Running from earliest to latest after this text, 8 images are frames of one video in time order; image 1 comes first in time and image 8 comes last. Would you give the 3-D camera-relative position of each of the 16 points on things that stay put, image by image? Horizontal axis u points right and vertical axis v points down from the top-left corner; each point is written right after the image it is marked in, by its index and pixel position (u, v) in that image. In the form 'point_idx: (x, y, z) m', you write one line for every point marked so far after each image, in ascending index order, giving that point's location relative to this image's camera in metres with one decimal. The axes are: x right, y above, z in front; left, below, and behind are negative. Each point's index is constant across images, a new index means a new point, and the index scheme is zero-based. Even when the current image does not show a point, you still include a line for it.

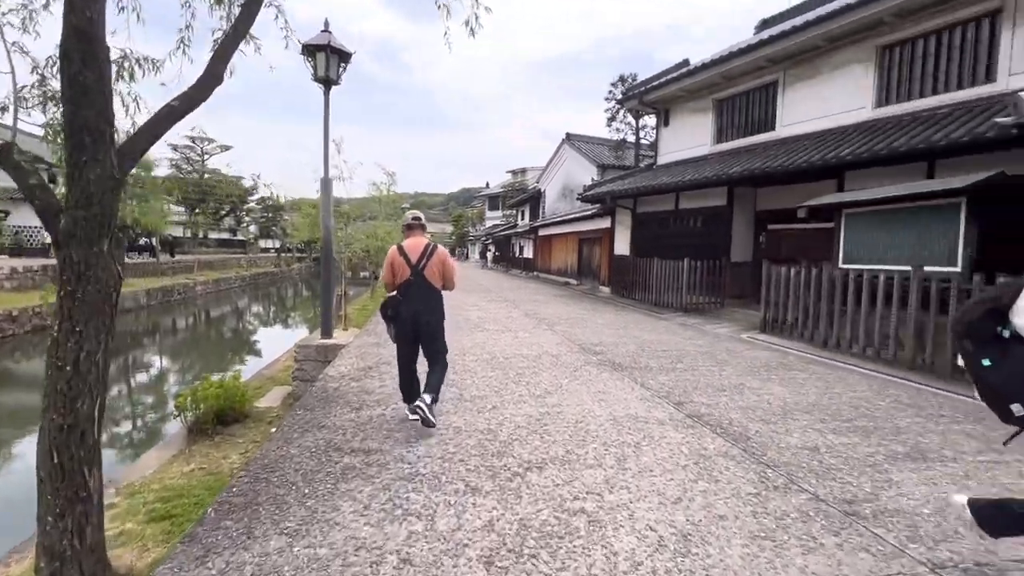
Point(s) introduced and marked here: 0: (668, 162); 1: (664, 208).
0: (+4.6, +3.7, +13.9) m
1: (+4.1, +2.2, +12.9) m
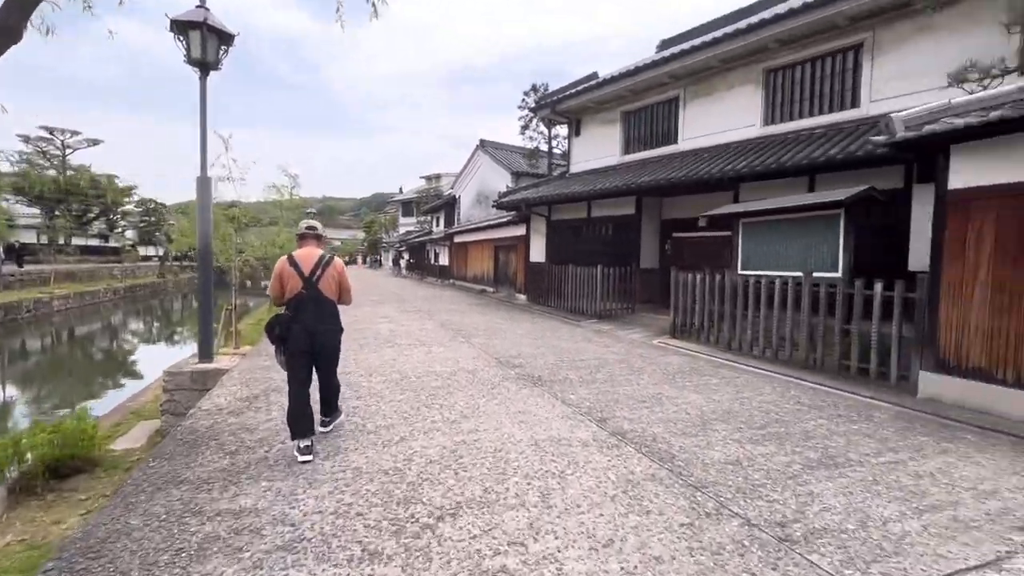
0: (+2.1, +3.5, +14.2) m
1: (+1.8, +2.0, +13.1) m
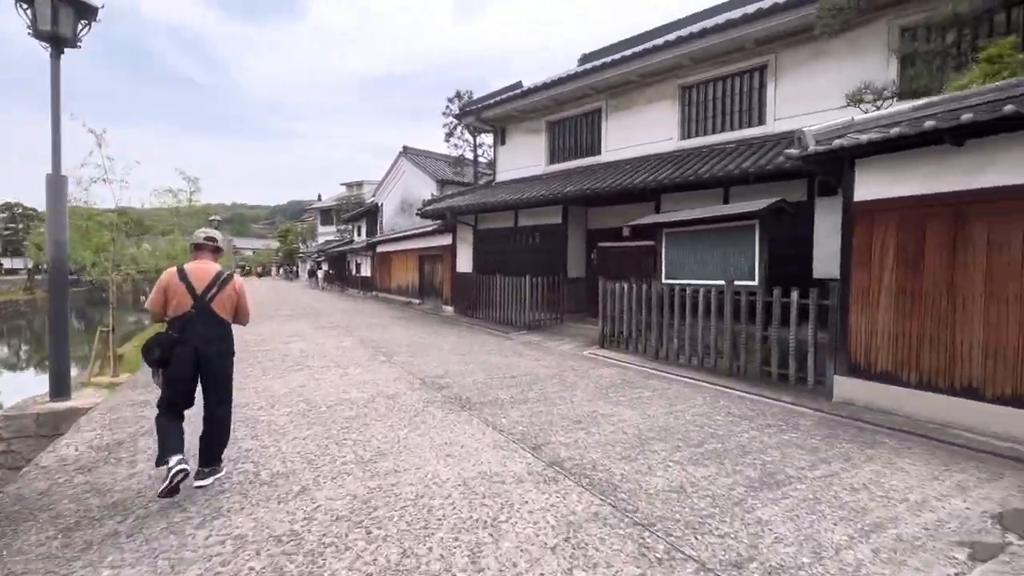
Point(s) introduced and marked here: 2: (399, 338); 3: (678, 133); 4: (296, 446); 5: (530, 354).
0: (-0.2, +3.2, +14.0) m
1: (-0.2, +1.7, +12.9) m
2: (-2.1, -0.9, +8.8) m
3: (+3.6, +3.4, +10.3) m
4: (-1.6, -1.2, +3.5) m
5: (+0.3, -1.1, +7.6) m
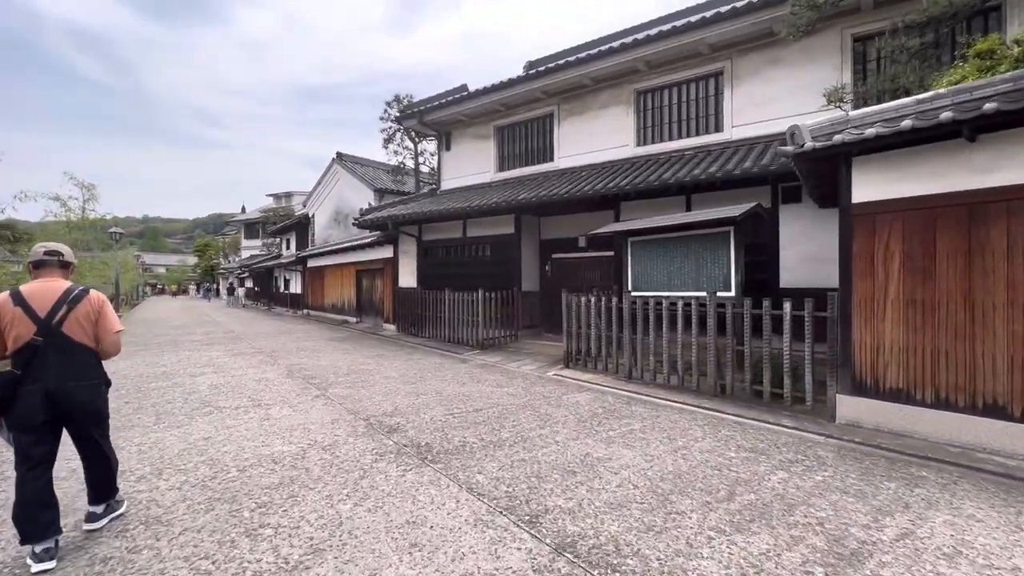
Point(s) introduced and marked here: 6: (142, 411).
0: (-1.7, +2.8, +13.1) m
1: (-1.6, +1.3, +11.9) m
2: (-2.8, -1.2, +7.6) m
3: (+2.6, +3.1, +9.9) m
4: (-1.7, -1.3, +2.4) m
5: (-0.3, -1.3, +6.7) m
6: (-3.9, -1.3, +5.0) m
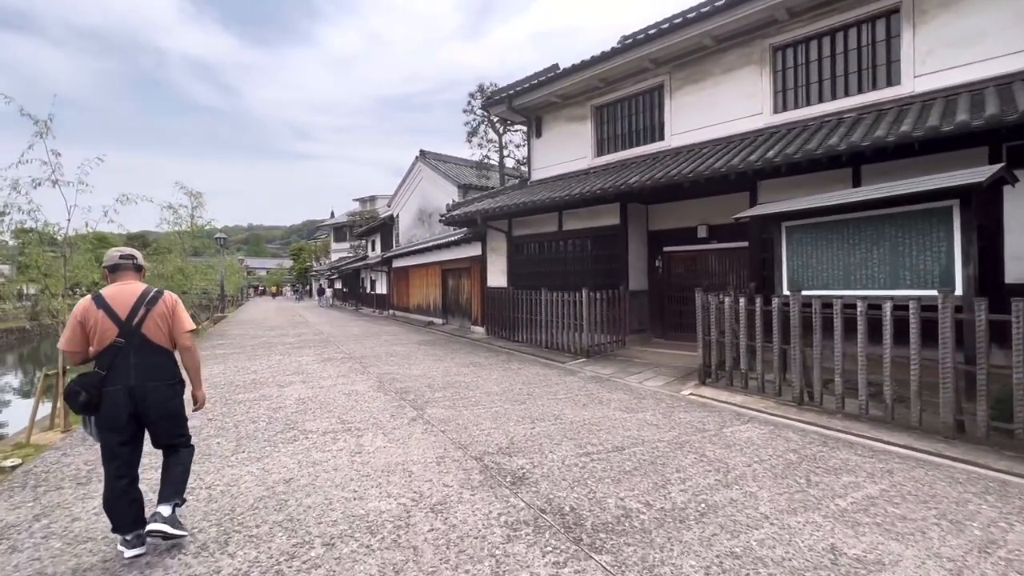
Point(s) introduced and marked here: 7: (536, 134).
0: (+0.8, +2.8, +12.0) m
1: (+0.7, +1.3, +10.8) m
2: (-1.2, -1.3, +6.8) m
3: (+4.5, +3.1, +8.2) m
4: (-0.8, -1.3, +1.4) m
5: (+1.2, -1.3, +5.5) m
6: (-2.7, -1.3, +4.3) m
7: (+0.6, +4.0, +12.3) m
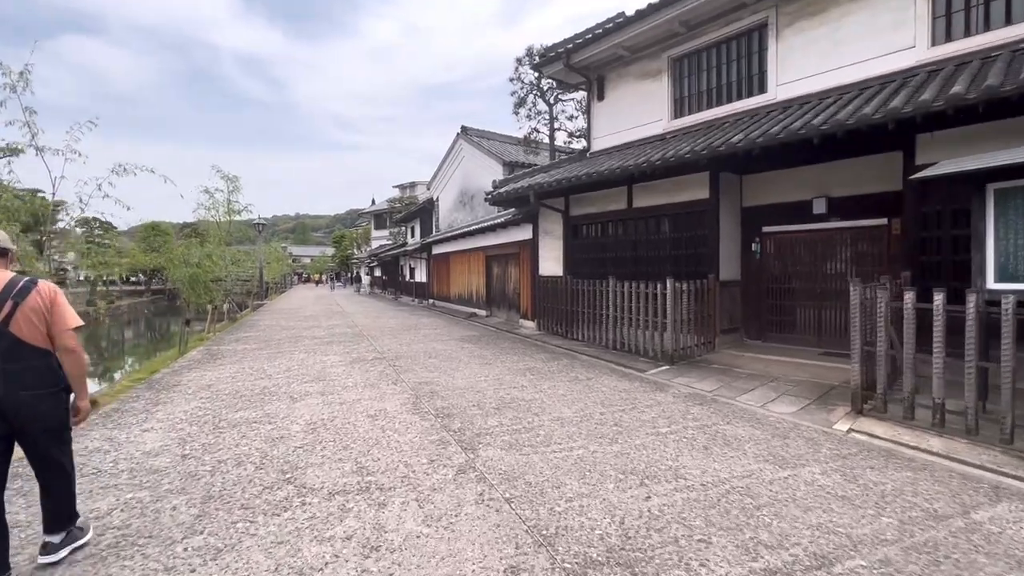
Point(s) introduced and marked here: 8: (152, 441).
0: (+2.0, +3.1, +10.2) m
1: (+1.9, +1.5, +9.1) m
2: (-0.4, -1.1, +5.3) m
3: (+5.4, +3.3, +6.1) m
4: (-0.5, -1.3, 0.0) m
5: (+1.9, -1.2, +3.8) m
6: (-2.0, -1.3, +3.0) m
7: (+1.9, +4.2, +10.5) m
8: (-2.9, -1.3, +3.9) m
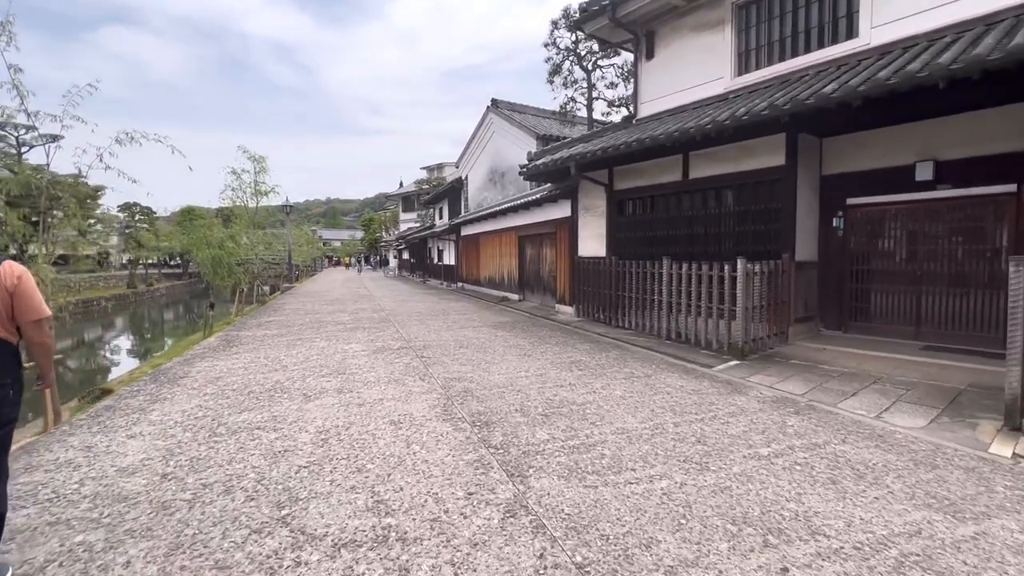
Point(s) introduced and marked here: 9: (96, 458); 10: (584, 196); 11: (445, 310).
0: (+2.8, +3.4, +9.1) m
1: (+2.5, +1.8, +8.1) m
2: (+0.1, -0.9, +4.5) m
3: (+5.9, +3.5, +4.8) m
4: (-0.3, -1.3, -0.8) m
5: (+2.2, -1.1, +2.9) m
6: (-1.7, -1.2, +2.3) m
7: (+2.6, +4.6, +9.4) m
8: (-2.6, -1.1, +3.2) m
9: (-2.8, -1.1, +3.2) m
10: (+1.4, +1.9, +9.7) m
11: (-1.6, -0.5, +11.2) m
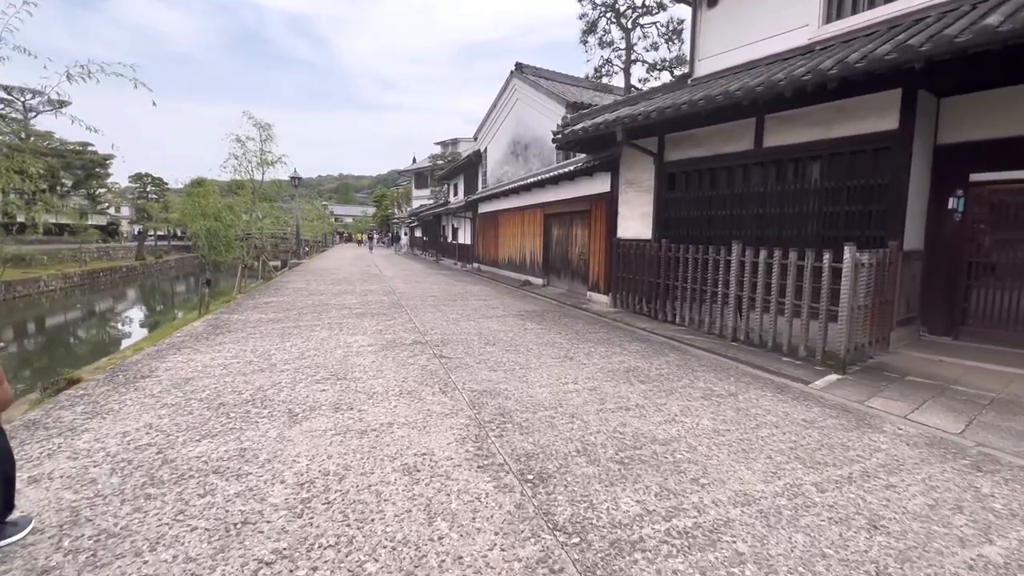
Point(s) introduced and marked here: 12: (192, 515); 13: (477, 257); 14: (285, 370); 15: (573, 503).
0: (+3.4, +3.6, +7.8) m
1: (+3.1, +2.0, +6.8) m
2: (+0.5, -0.9, +3.3) m
3: (+6.4, +3.4, +3.4) m
4: (-0.1, -1.5, -1.9) m
5: (+2.6, -1.1, +1.7) m
6: (-1.4, -1.1, +1.2) m
7: (+3.2, +4.8, +8.0) m
8: (-2.2, -1.0, +2.1) m
9: (-2.4, -1.0, +2.1) m
10: (+2.0, +2.1, +8.5) m
11: (-1.1, -0.1, +10.1) m
12: (-1.5, -1.0, +2.2) m
13: (-1.3, +1.1, +17.8) m
14: (-2.1, -0.8, +4.4) m
15: (+0.3, -1.0, +2.3) m
